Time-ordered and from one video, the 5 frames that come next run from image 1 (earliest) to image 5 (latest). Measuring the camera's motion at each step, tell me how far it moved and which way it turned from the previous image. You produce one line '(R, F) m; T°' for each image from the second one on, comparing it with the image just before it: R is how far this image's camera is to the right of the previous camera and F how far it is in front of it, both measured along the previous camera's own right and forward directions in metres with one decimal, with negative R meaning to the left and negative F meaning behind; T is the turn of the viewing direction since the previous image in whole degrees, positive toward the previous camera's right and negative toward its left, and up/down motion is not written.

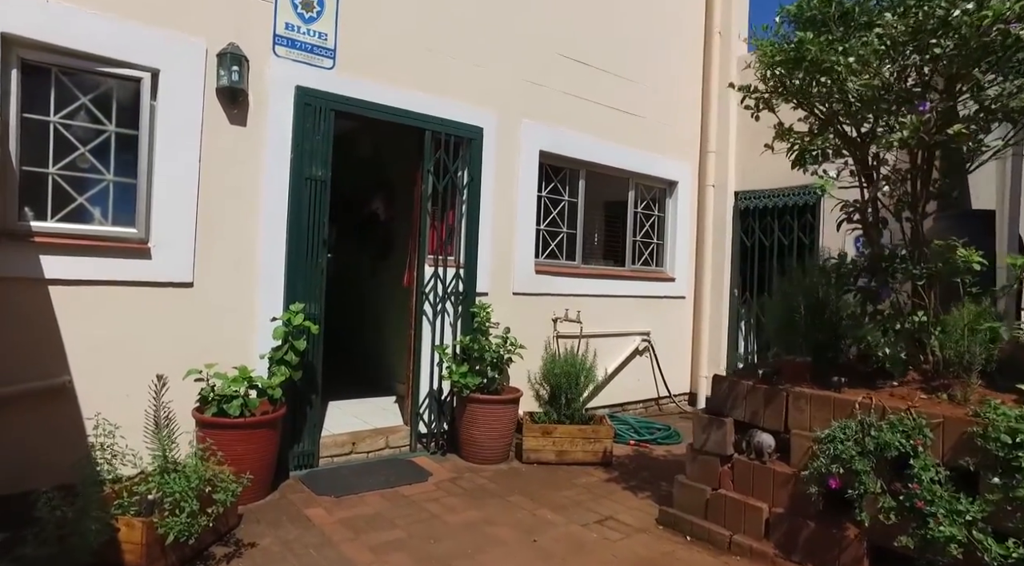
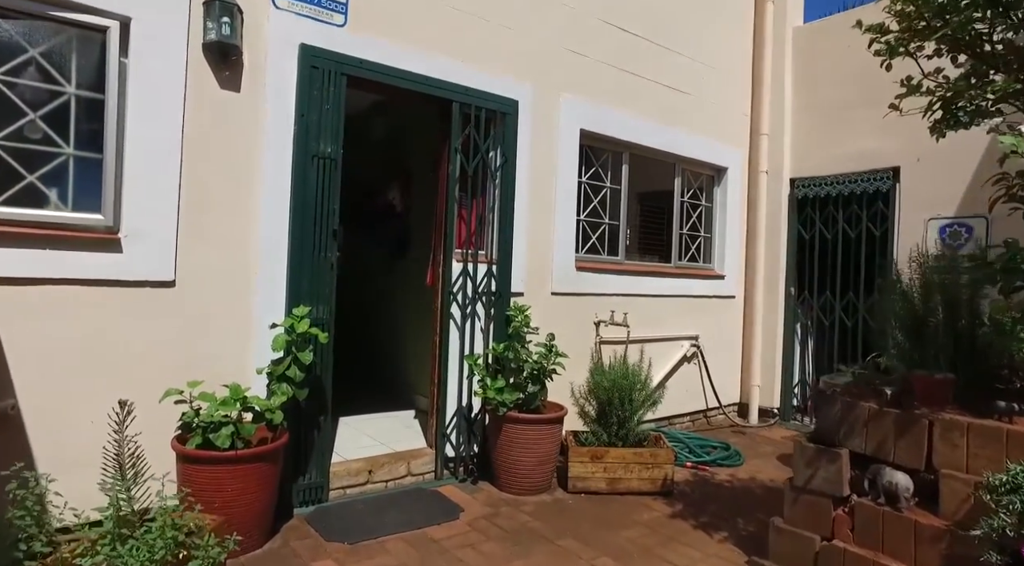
(-0.2, +0.7) m; -1°
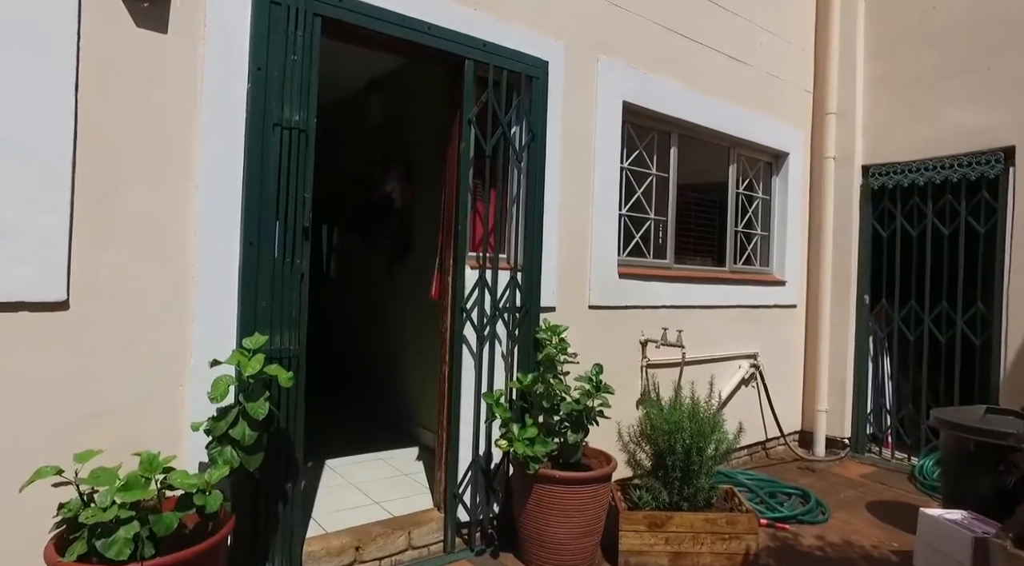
(-0.1, +0.9) m; -1°
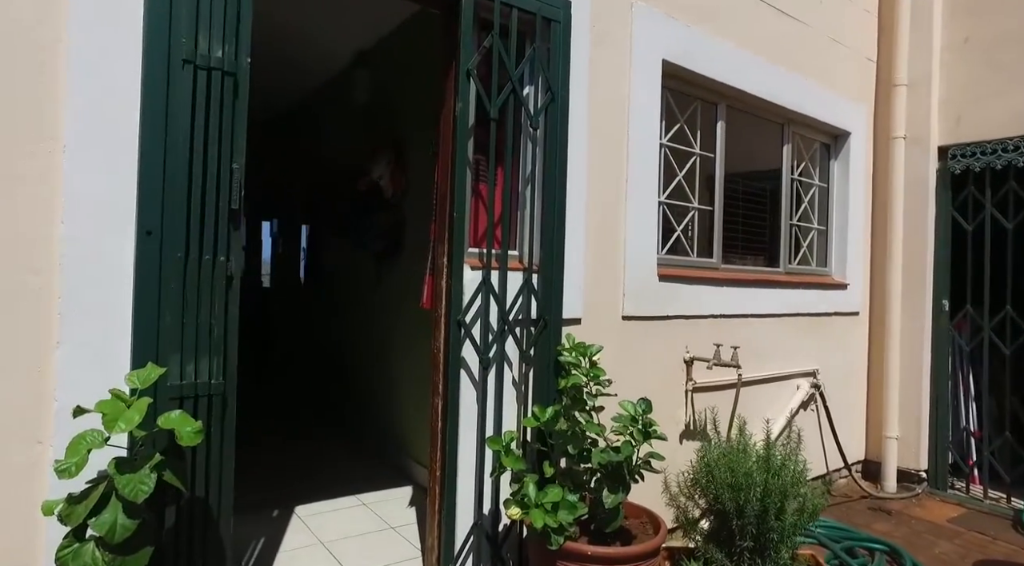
(0.0, +0.8) m; -1°
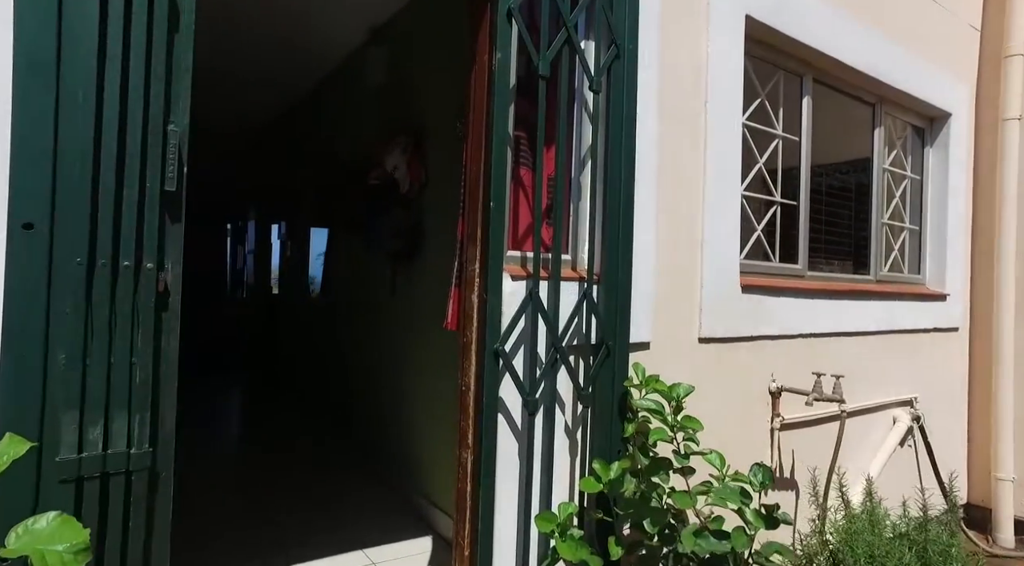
(-0.1, +0.6) m; -2°
